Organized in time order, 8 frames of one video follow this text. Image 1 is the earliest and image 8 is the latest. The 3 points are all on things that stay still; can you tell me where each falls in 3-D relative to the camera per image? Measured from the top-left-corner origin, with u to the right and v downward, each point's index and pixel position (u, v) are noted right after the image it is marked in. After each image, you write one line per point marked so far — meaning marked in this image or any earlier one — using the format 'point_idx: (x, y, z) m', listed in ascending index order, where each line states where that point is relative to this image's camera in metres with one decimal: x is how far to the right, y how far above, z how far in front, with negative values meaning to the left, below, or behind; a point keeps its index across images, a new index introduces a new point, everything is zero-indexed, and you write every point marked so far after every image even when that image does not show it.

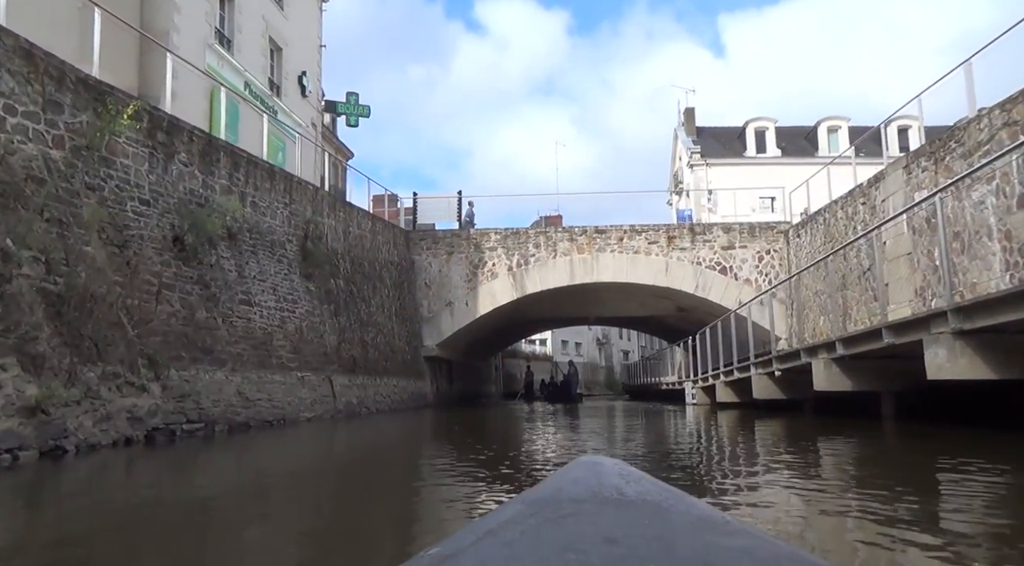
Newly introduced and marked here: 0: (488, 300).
0: (-0.6, -0.4, +18.9) m
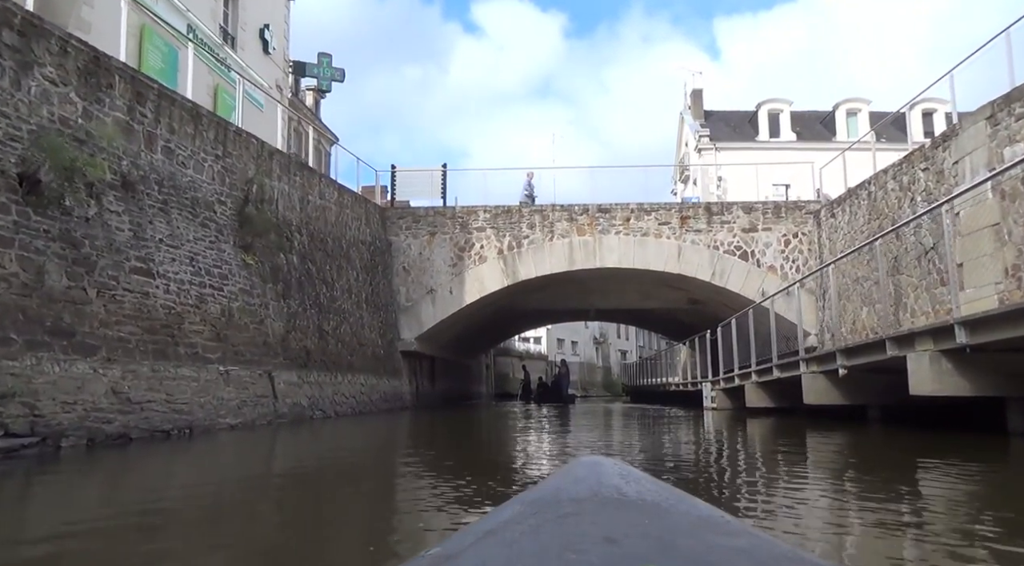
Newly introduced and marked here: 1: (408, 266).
0: (-0.9, -0.1, +16.5) m
1: (-2.5, +0.4, +16.9) m
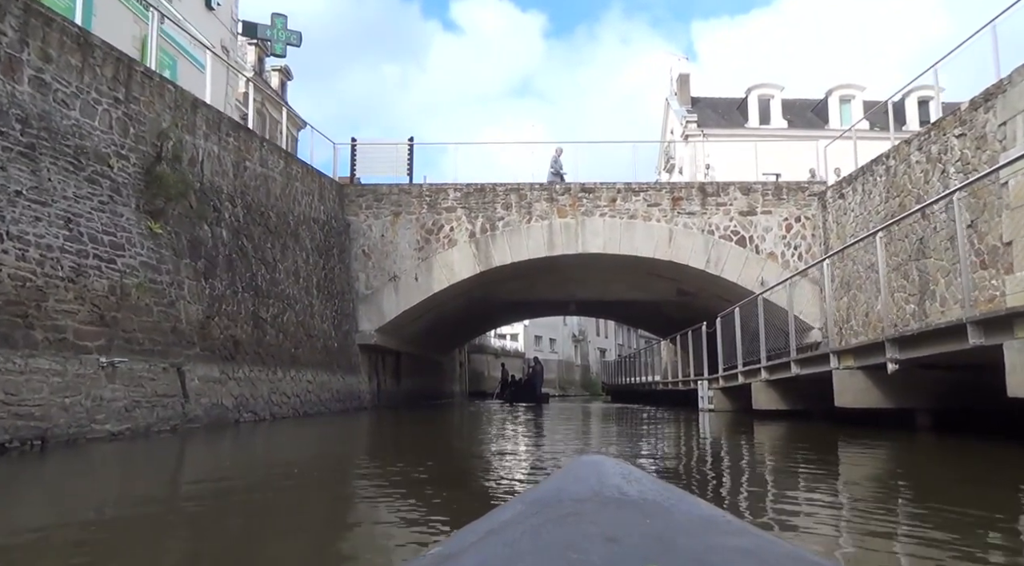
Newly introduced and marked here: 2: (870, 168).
0: (-1.4, +0.2, +14.8) m
1: (-3.1, +0.7, +15.1) m
2: (+6.3, +2.0, +12.4) m
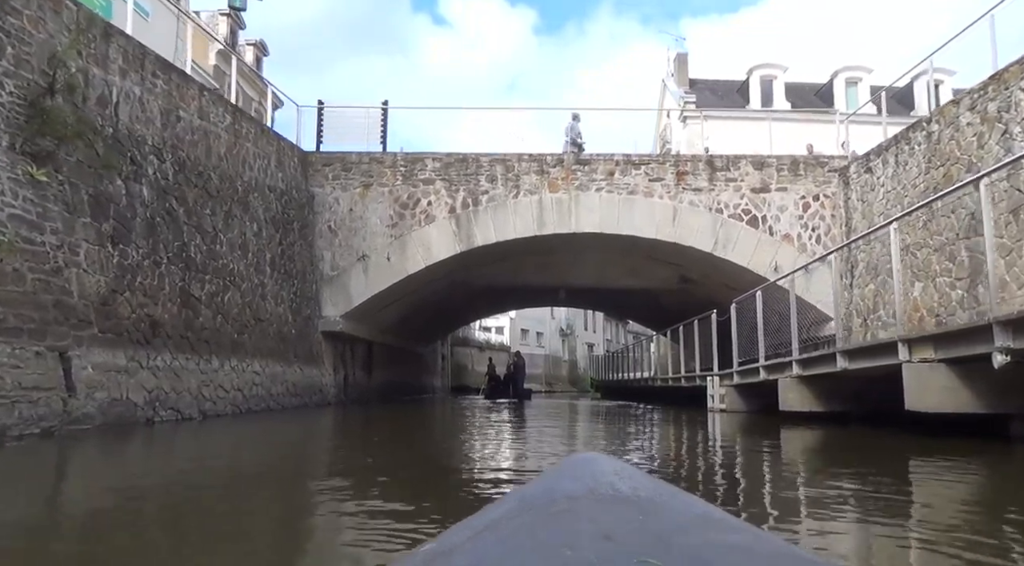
0: (-1.7, +0.6, +13.1) m
1: (-3.4, +1.1, +13.4) m
2: (+6.1, +2.3, +10.8) m
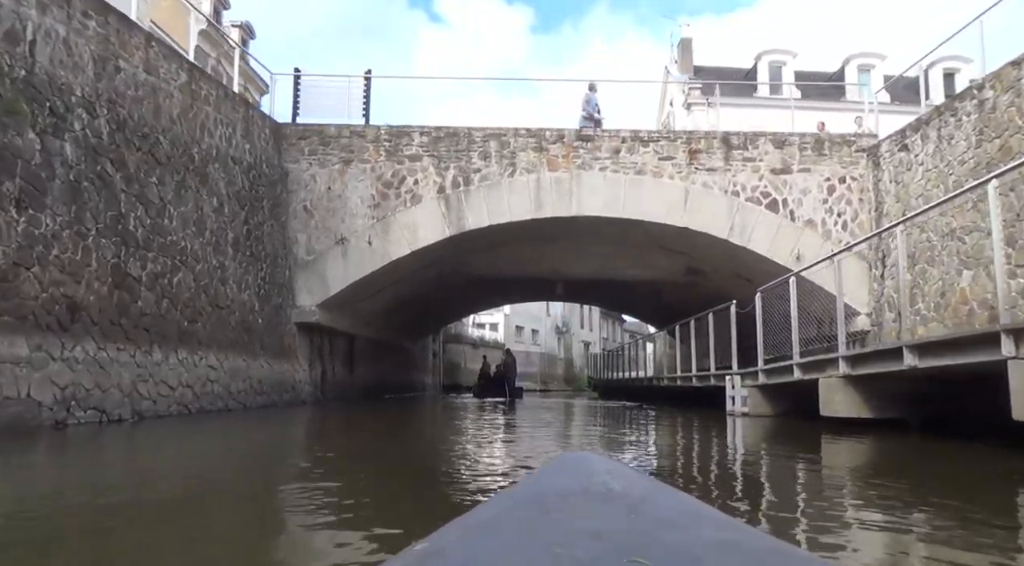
0: (-1.8, +0.8, +11.9) m
1: (-3.5, +1.3, +12.1) m
2: (+6.0, +2.4, +9.6) m
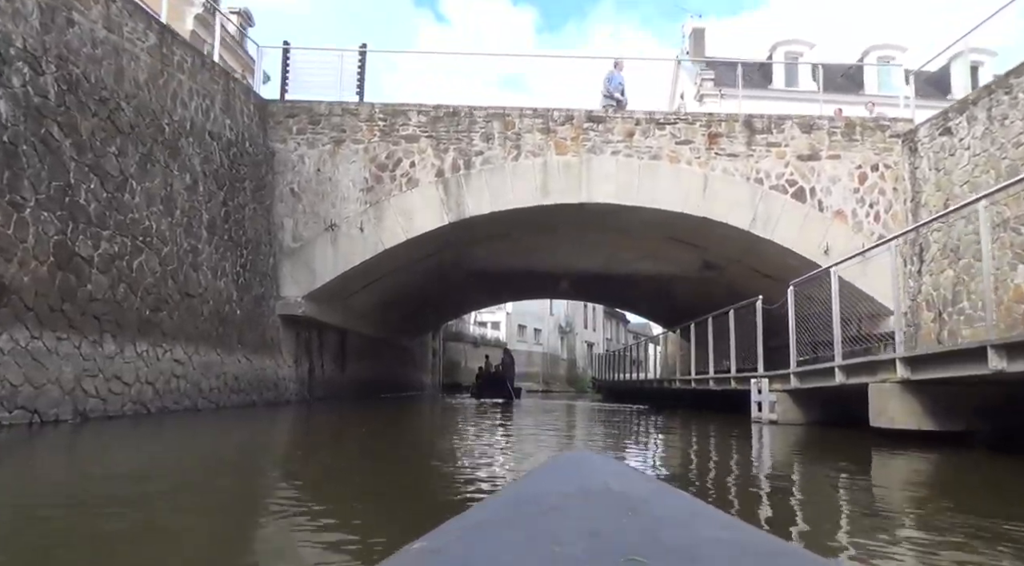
0: (-1.7, +0.9, +10.9) m
1: (-3.4, +1.5, +11.2) m
2: (+6.1, +2.5, +8.7) m
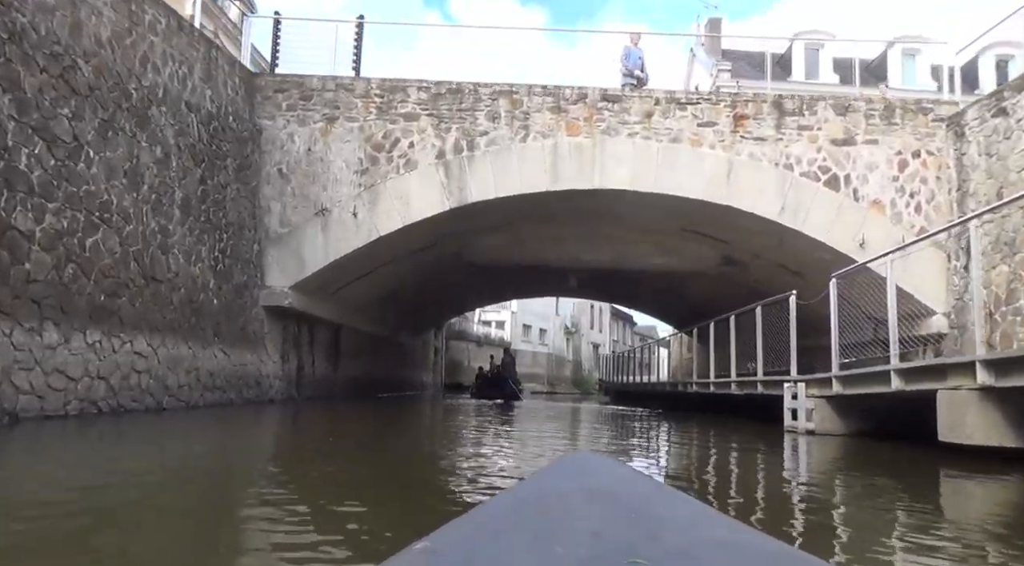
0: (-1.7, +1.1, +10.0) m
1: (-3.3, +1.7, +10.3) m
2: (+6.2, +2.5, +7.7) m
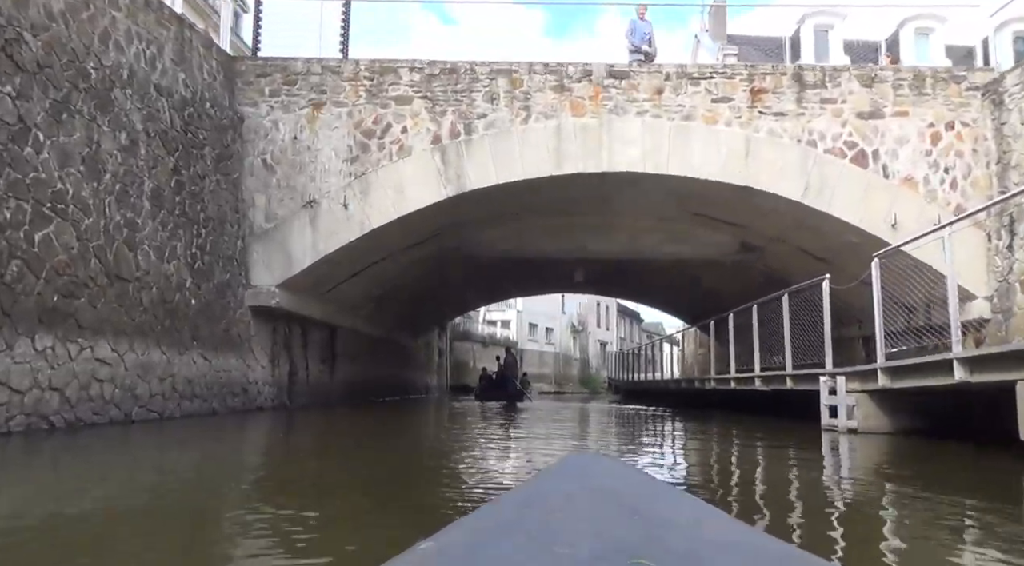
0: (-1.6, +1.1, +9.3) m
1: (-3.3, +1.7, +9.6) m
2: (+6.2, +2.8, +6.9) m
